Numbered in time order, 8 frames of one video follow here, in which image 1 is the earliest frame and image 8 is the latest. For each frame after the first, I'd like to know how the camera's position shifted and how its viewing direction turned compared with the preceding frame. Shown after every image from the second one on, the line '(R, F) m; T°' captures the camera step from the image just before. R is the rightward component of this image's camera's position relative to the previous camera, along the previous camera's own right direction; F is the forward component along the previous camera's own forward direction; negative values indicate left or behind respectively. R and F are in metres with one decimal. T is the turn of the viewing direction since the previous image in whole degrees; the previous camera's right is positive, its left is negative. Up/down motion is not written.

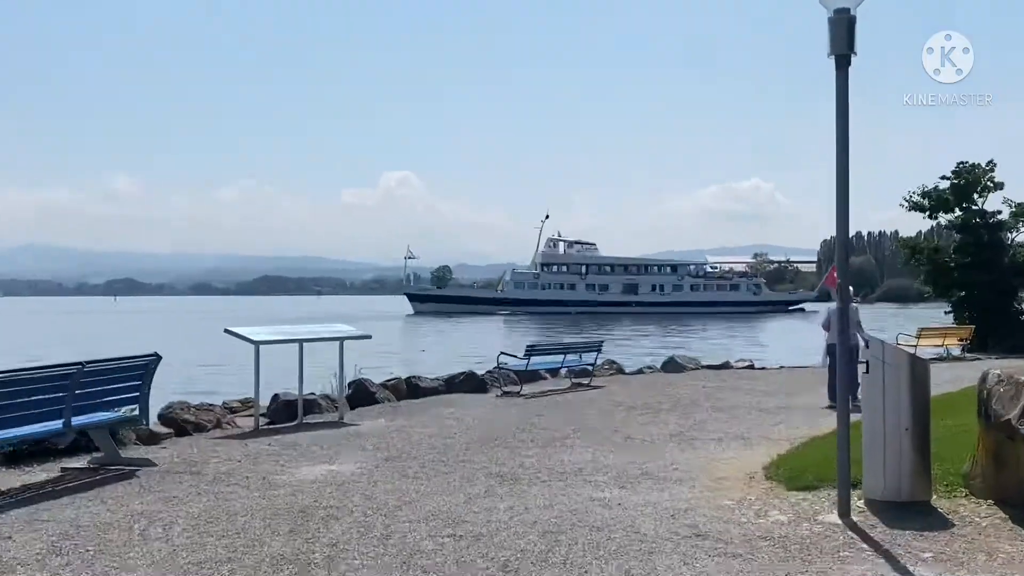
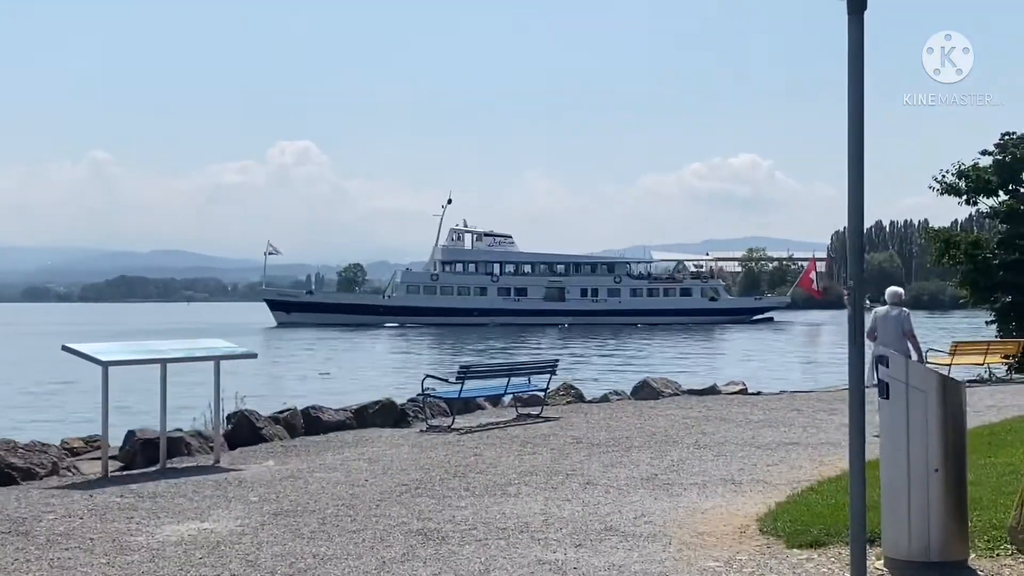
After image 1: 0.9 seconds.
(+0.6, +2.5) m; 0°
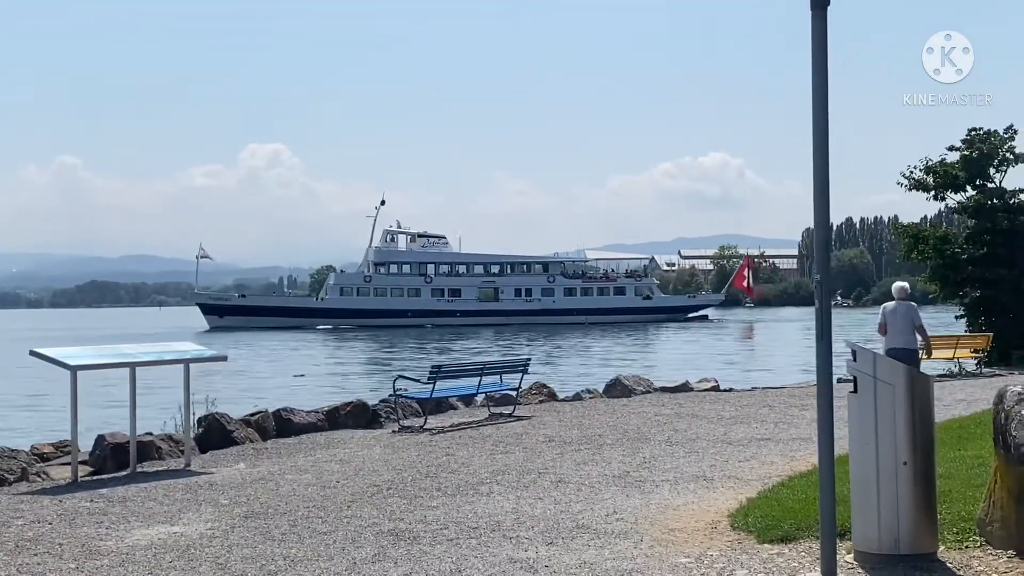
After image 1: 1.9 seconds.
(+0.1, 0.0) m; +1°
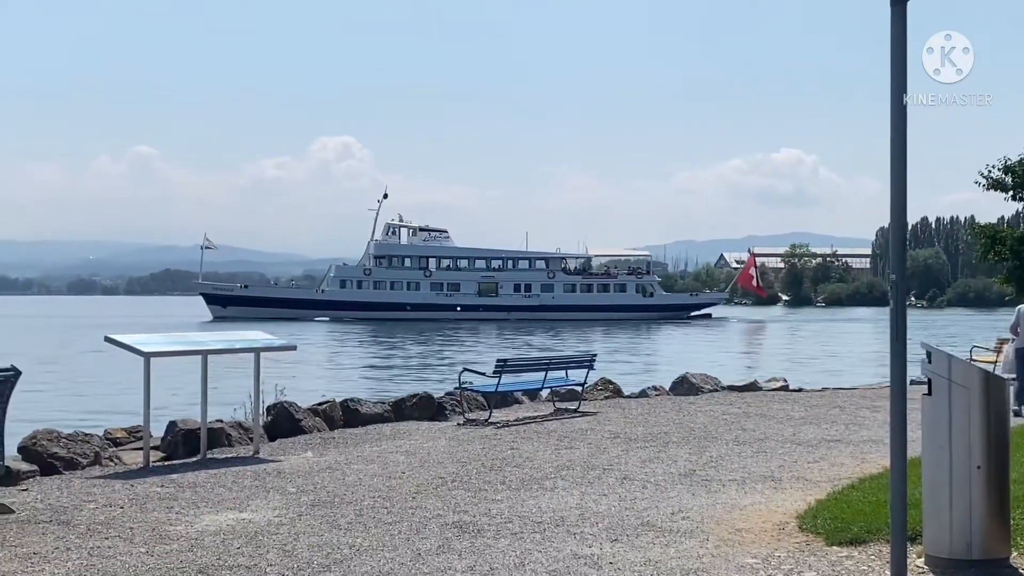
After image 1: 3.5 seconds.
(0.0, 0.0) m; -3°
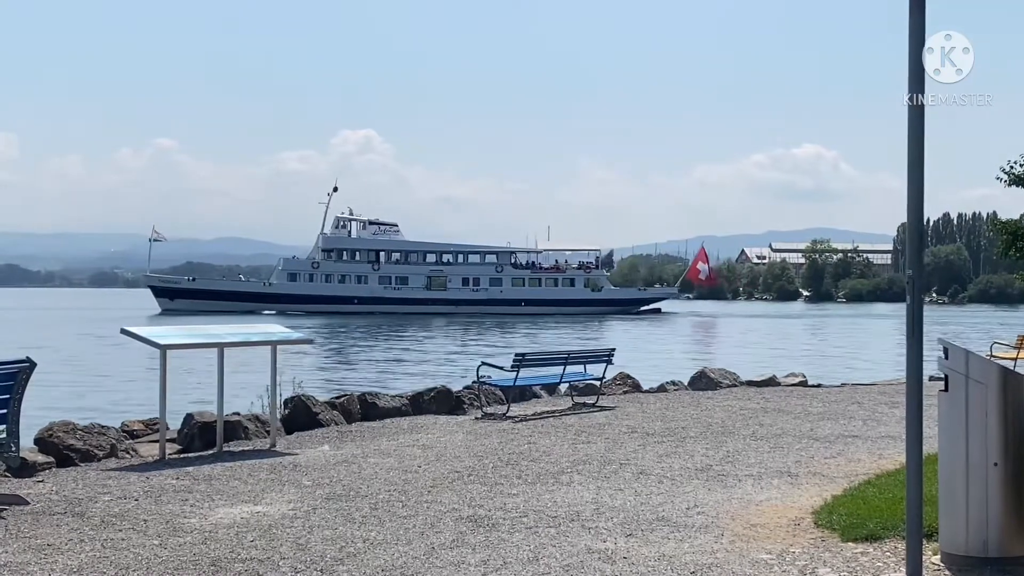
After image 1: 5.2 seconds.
(+0.1, 0.0) m; -1°
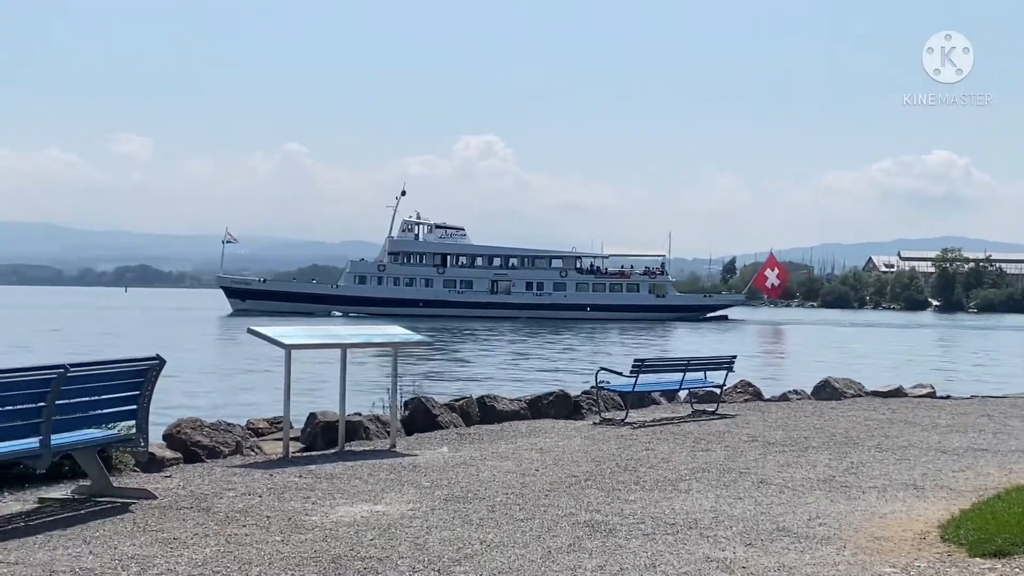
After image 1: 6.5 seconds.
(-0.2, 0.0) m; -5°
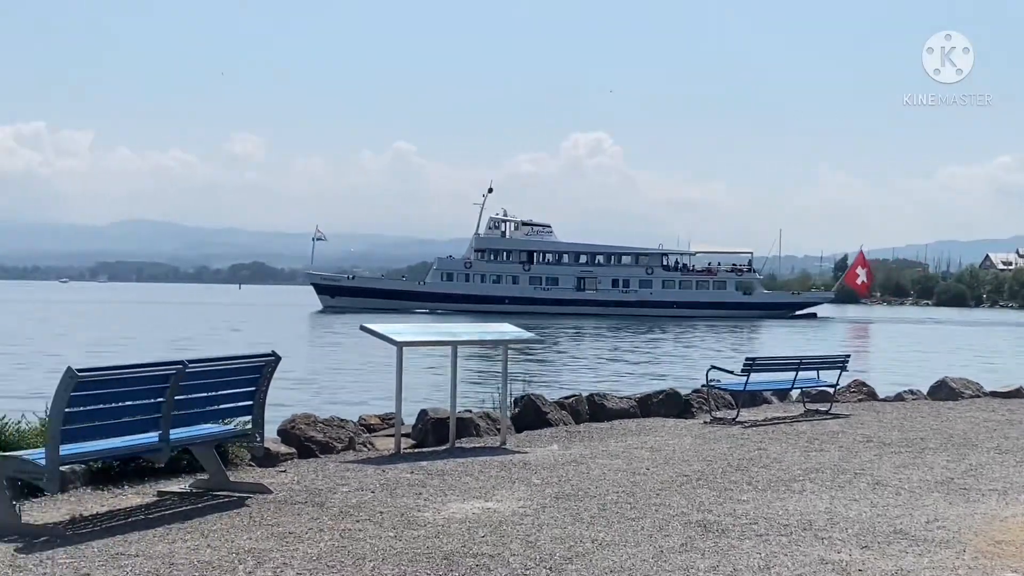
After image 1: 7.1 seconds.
(-0.4, 0.0) m; -3°
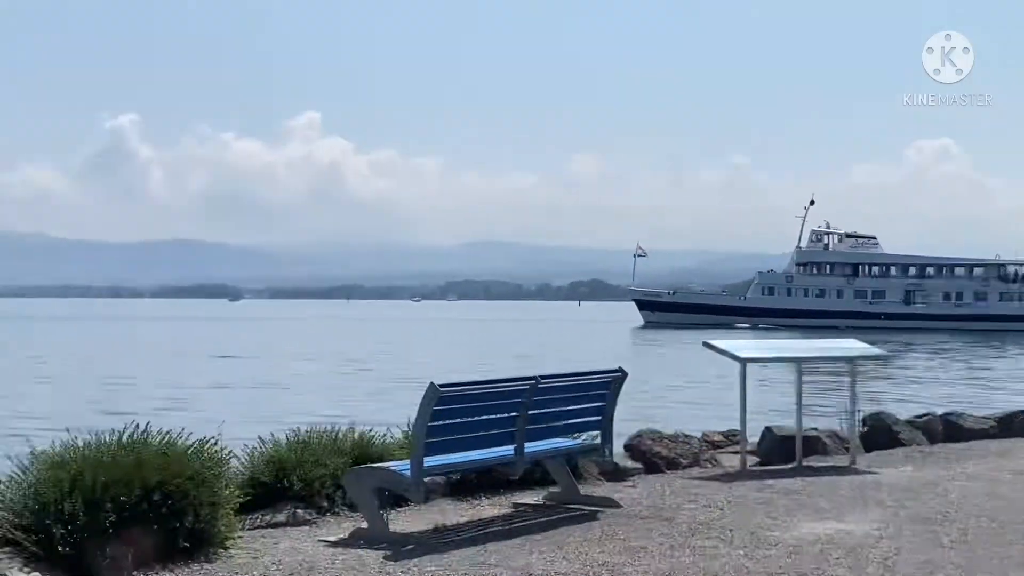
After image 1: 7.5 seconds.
(-0.9, -0.1) m; -12°
